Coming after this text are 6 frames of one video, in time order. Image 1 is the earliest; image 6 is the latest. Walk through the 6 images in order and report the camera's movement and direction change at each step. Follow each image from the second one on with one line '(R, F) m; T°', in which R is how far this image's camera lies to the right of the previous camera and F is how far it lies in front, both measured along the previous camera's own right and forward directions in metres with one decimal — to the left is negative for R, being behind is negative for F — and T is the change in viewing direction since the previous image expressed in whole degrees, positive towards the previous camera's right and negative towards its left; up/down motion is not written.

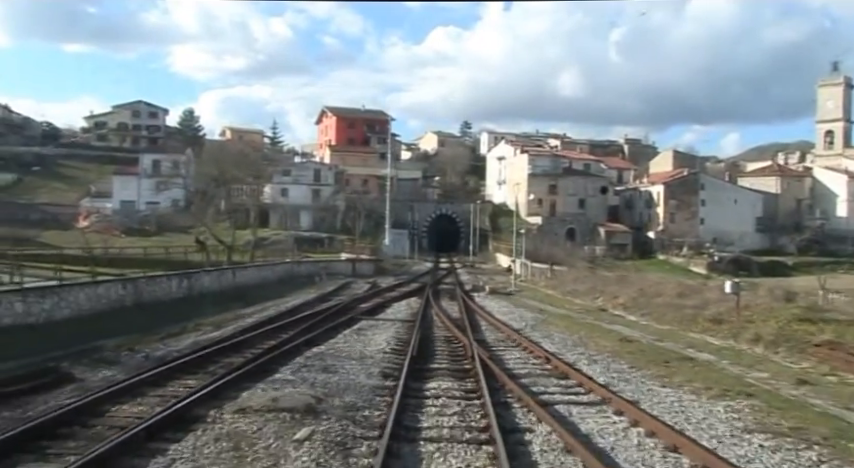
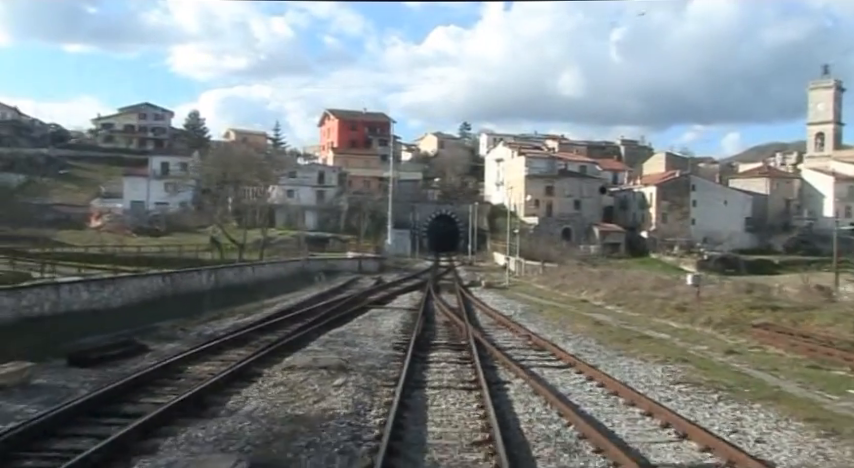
(-0.1, -2.6) m; 0°
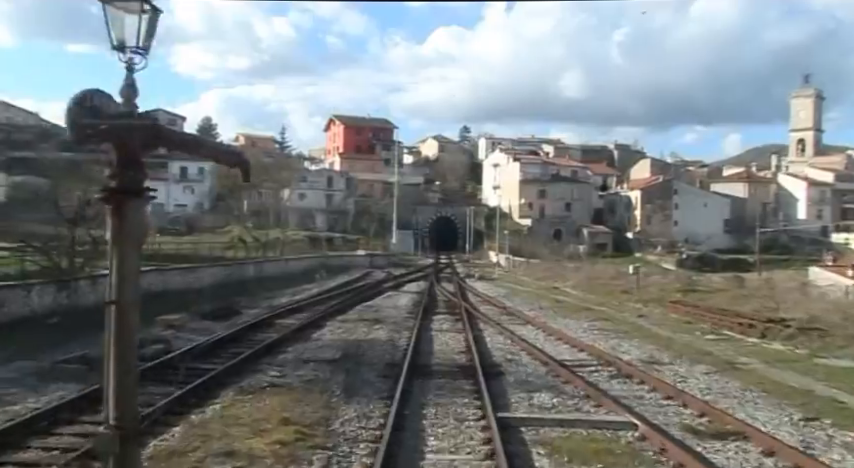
(-0.1, -6.0) m; 0°
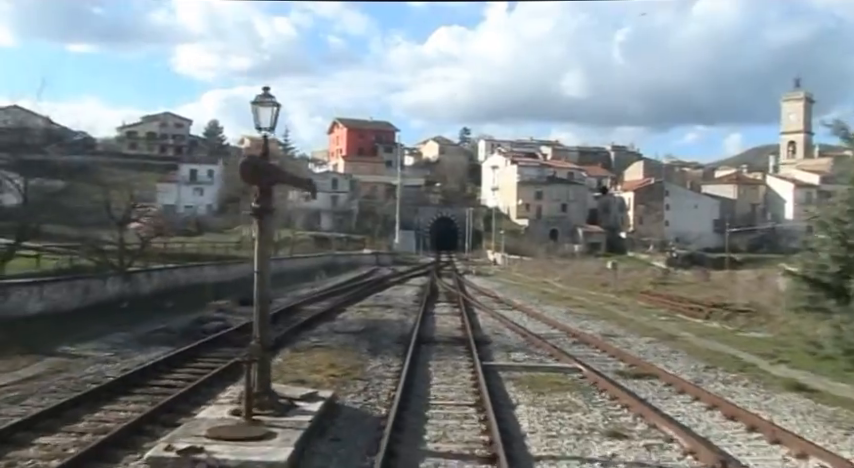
(-0.1, -3.3) m; 0°
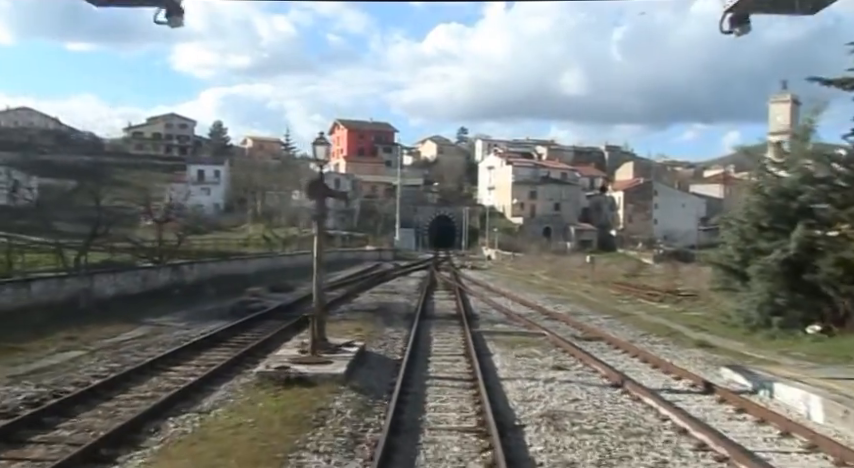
(-0.1, -3.7) m; 0°
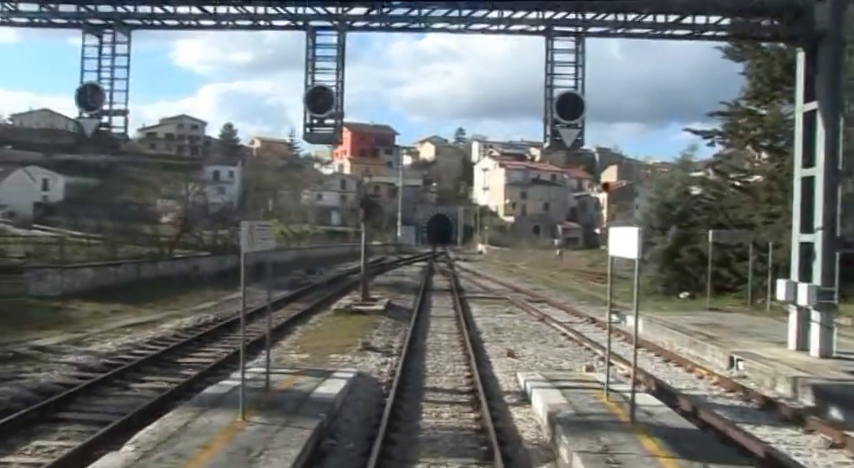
(-0.2, -7.4) m; 0°
